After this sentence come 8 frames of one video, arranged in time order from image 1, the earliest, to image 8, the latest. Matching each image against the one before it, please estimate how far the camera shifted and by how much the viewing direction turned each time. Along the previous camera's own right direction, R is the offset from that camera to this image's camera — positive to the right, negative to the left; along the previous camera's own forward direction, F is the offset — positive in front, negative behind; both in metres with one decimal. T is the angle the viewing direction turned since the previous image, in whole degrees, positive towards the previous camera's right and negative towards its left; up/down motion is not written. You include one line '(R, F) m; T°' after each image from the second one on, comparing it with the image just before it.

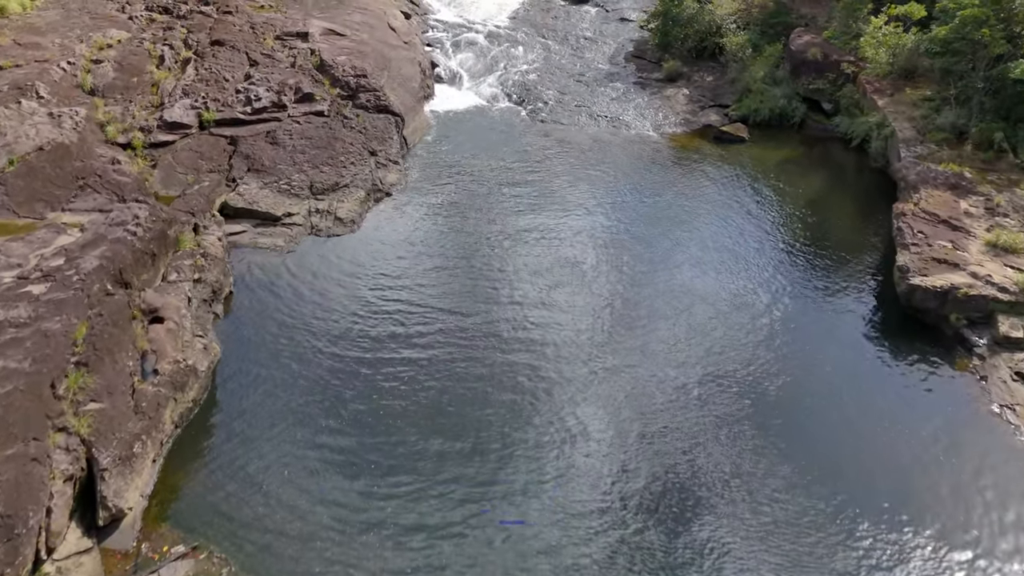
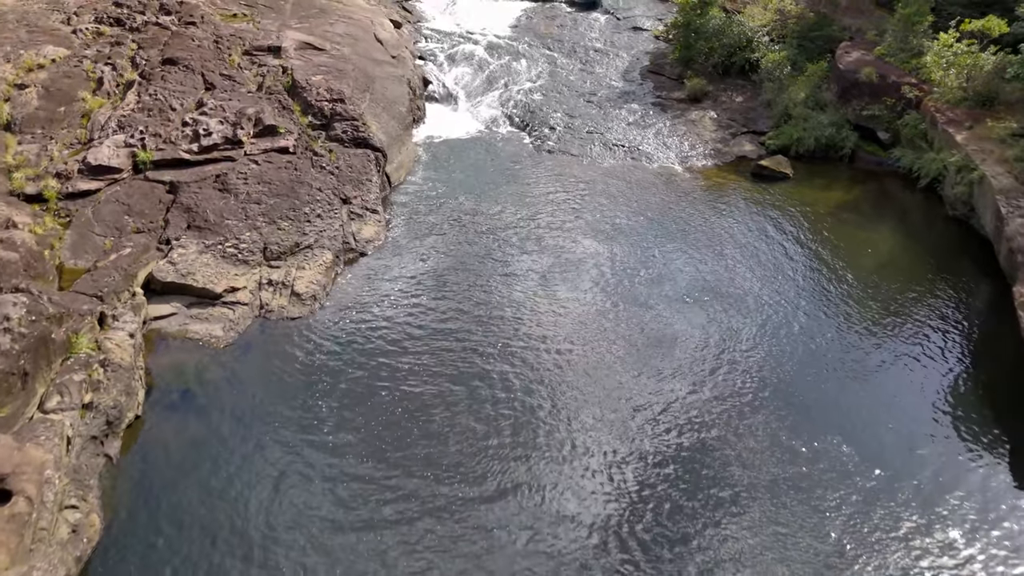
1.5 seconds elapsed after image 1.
(0.0, +3.4) m; 0°
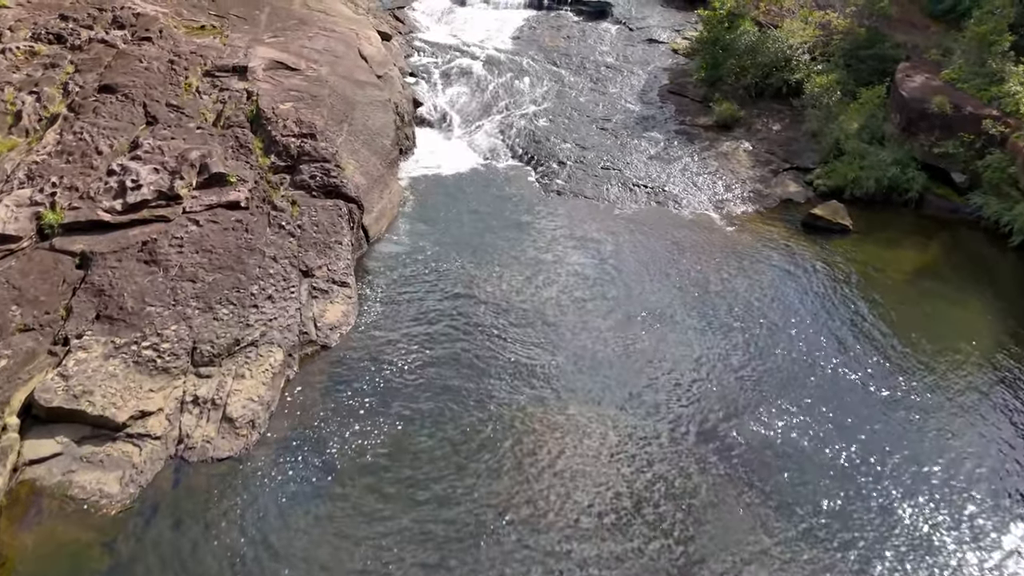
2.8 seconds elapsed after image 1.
(-0.1, +3.2) m; 0°
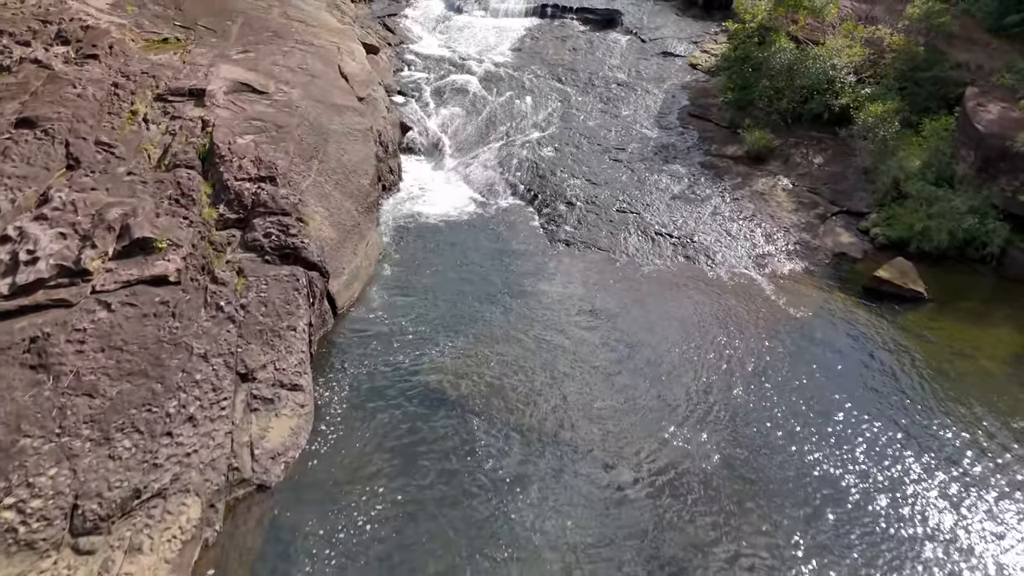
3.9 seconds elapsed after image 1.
(0.0, +2.8) m; 0°
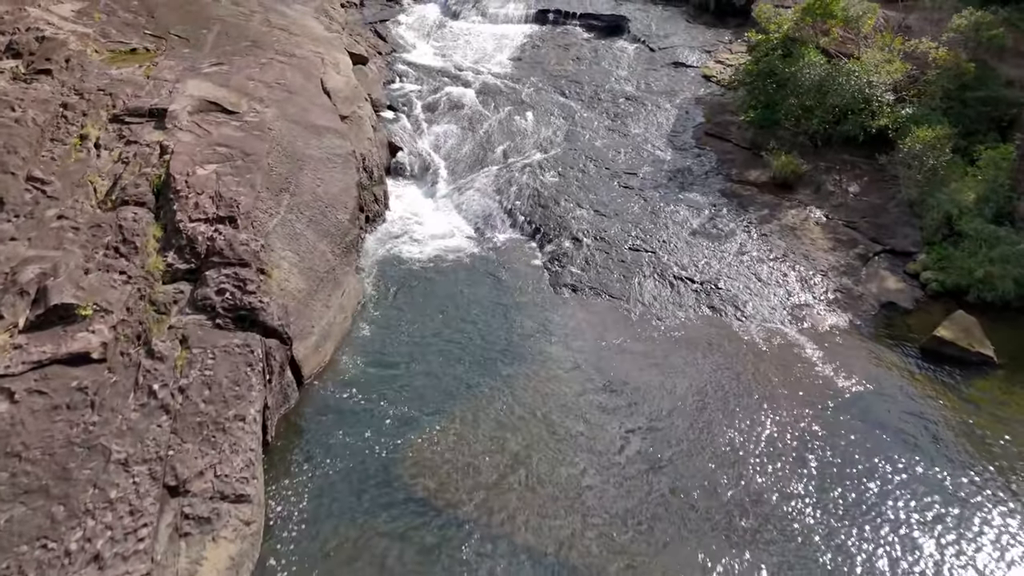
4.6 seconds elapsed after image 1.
(0.0, +1.9) m; 0°
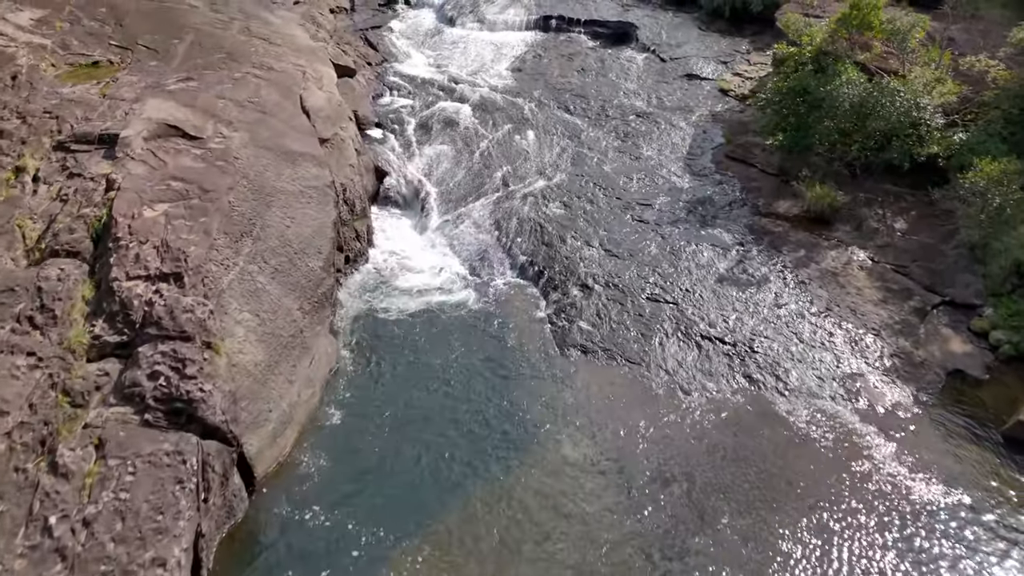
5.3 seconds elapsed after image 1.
(0.0, +1.9) m; 0°
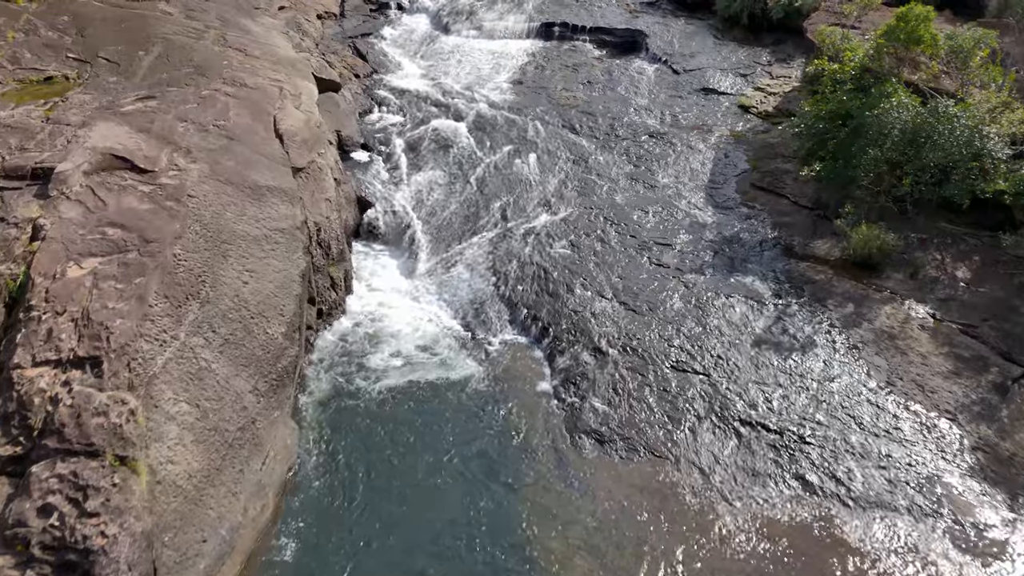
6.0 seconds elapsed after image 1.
(0.0, +2.0) m; 0°
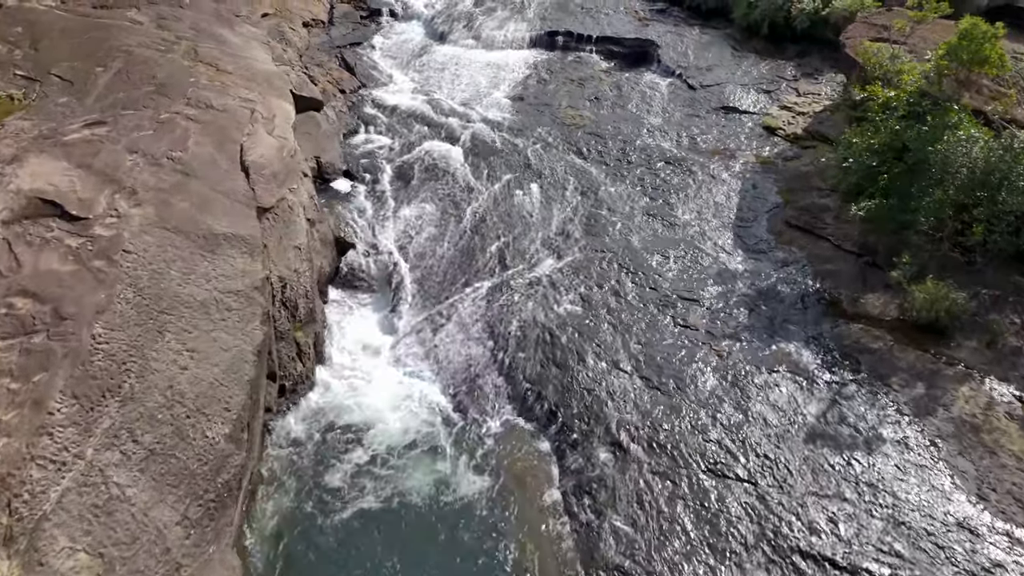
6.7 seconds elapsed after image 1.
(0.0, +2.0) m; 0°
